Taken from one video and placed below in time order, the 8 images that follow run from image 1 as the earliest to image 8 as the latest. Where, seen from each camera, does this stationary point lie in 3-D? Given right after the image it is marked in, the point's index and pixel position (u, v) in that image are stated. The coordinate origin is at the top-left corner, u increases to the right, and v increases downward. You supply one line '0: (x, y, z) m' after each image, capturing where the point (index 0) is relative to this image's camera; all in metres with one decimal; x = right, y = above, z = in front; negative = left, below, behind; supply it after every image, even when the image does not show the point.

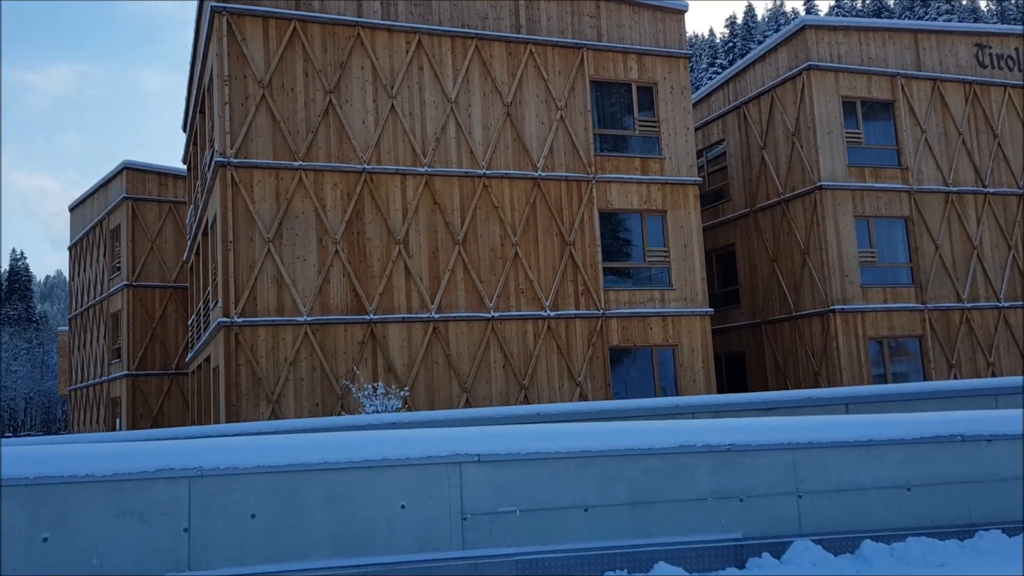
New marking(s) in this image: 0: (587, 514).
0: (+0.7, -2.1, +8.1) m
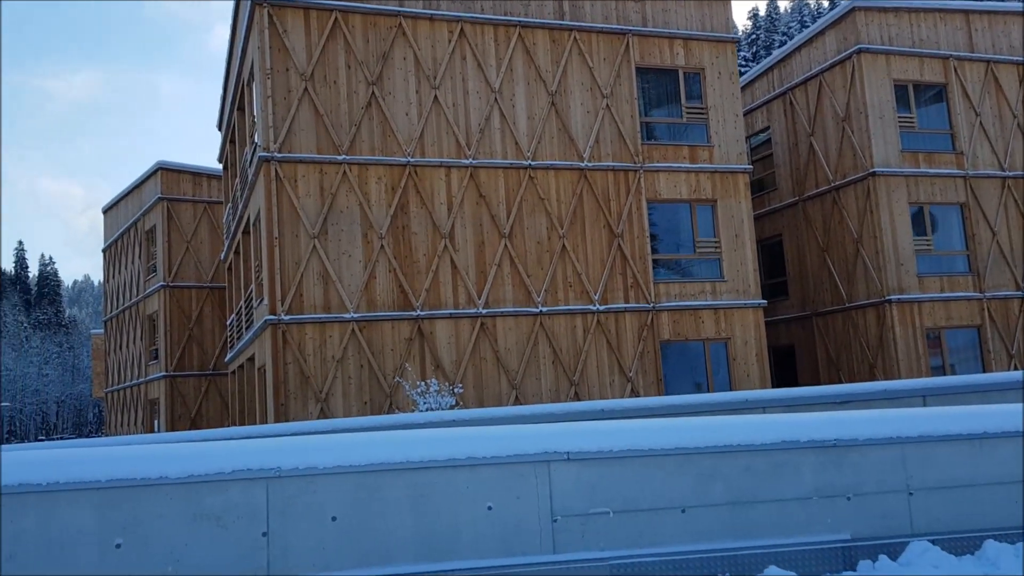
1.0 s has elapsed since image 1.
0: (+1.5, -2.0, +7.6) m
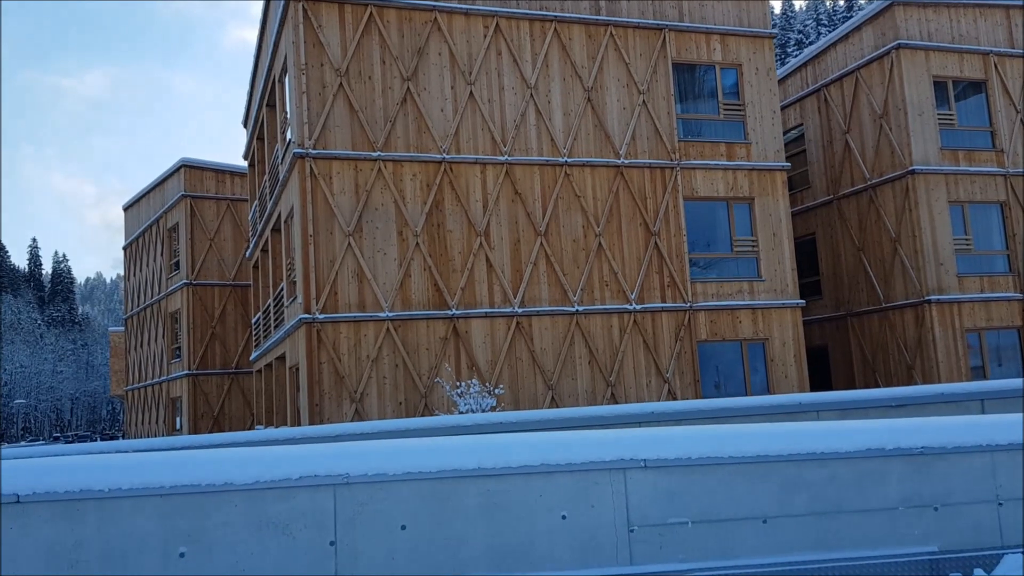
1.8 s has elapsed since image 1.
0: (+2.1, -2.0, +7.3) m
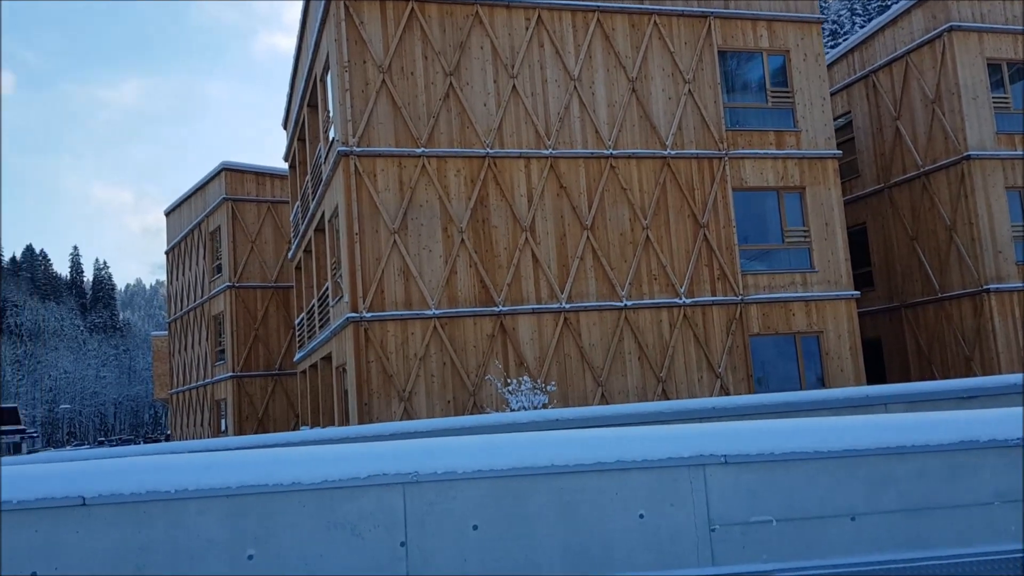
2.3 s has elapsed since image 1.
0: (+2.7, -1.9, +6.9) m
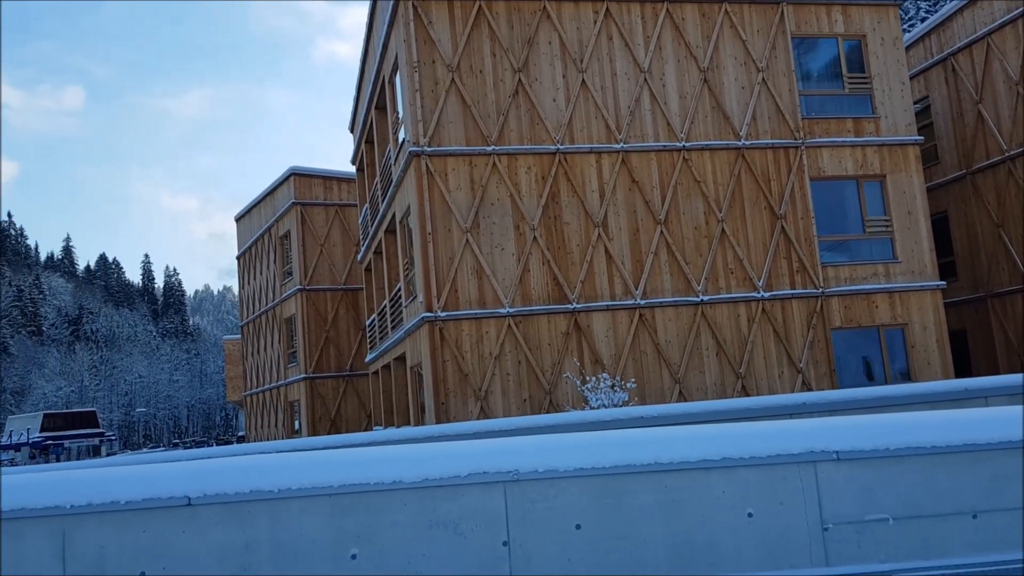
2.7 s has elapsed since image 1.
0: (+3.5, -1.8, +6.6) m
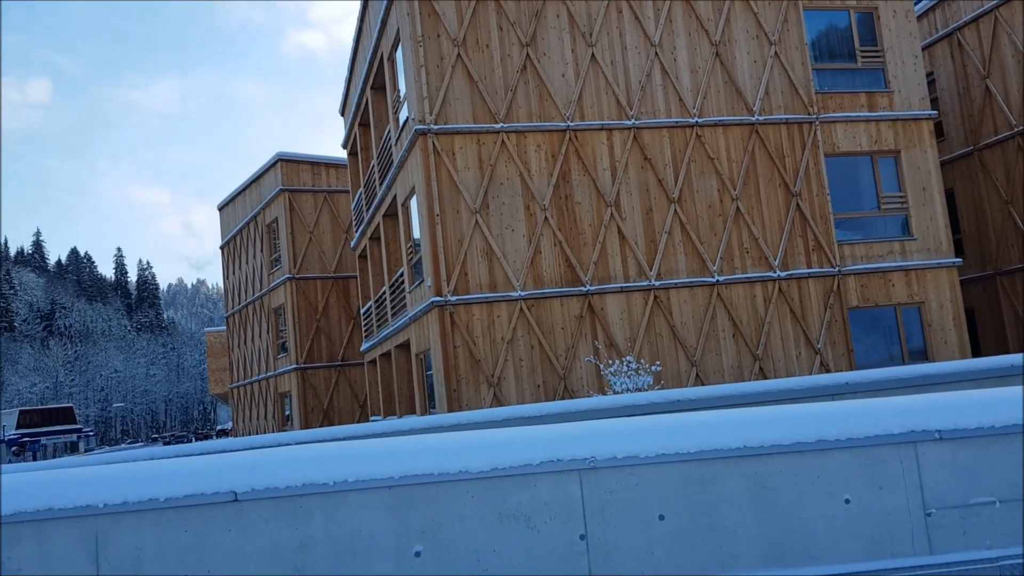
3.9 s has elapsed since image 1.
0: (+4.0, -1.5, +6.1) m
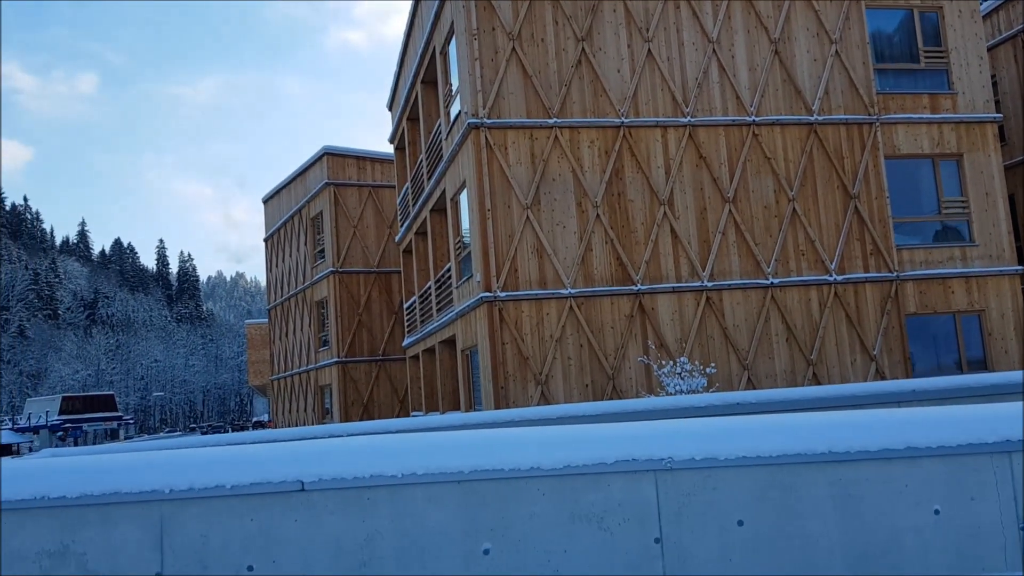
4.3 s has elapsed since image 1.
0: (+4.5, -1.6, +5.7) m
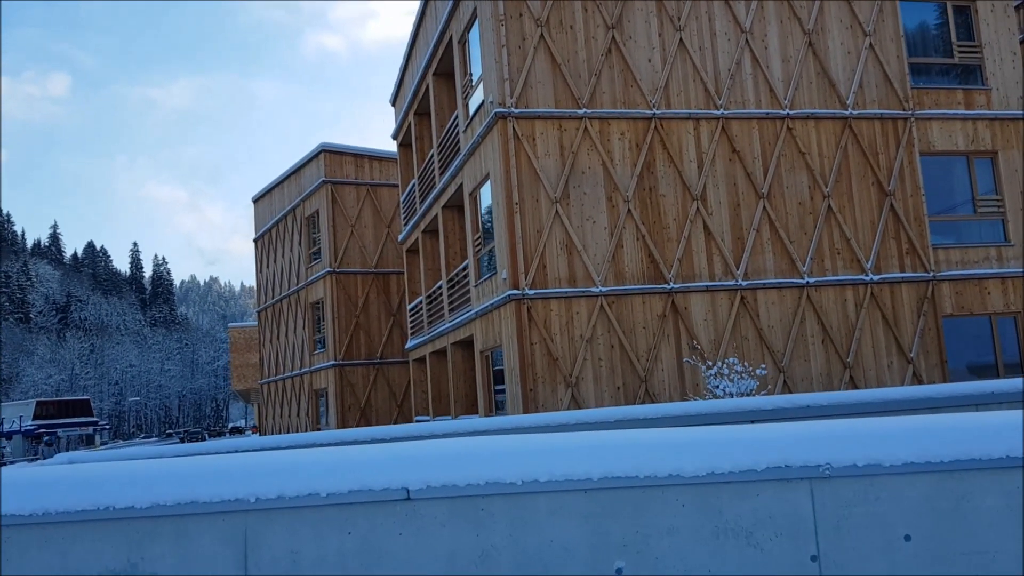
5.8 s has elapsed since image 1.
0: (+5.3, -1.5, +5.1) m
